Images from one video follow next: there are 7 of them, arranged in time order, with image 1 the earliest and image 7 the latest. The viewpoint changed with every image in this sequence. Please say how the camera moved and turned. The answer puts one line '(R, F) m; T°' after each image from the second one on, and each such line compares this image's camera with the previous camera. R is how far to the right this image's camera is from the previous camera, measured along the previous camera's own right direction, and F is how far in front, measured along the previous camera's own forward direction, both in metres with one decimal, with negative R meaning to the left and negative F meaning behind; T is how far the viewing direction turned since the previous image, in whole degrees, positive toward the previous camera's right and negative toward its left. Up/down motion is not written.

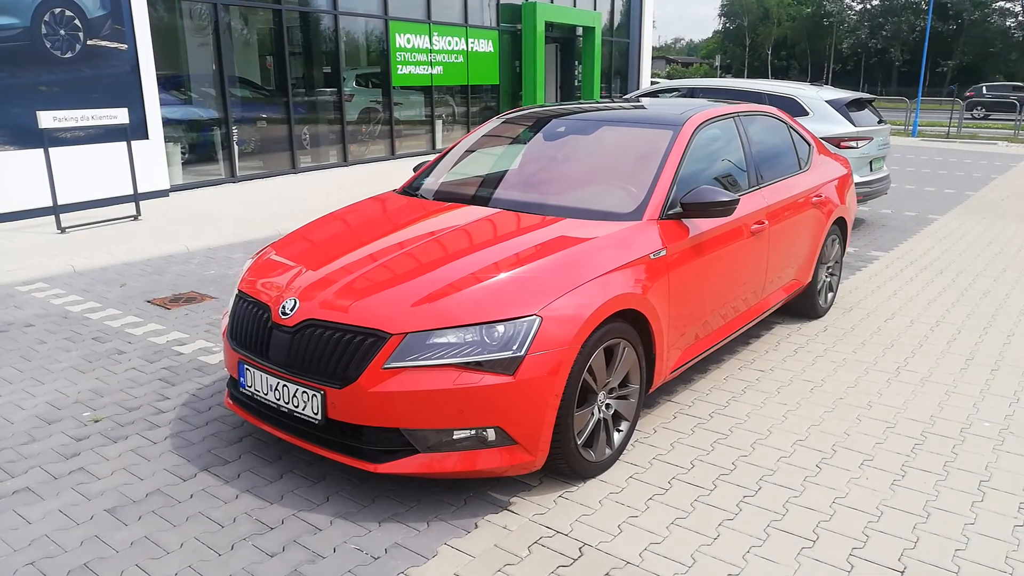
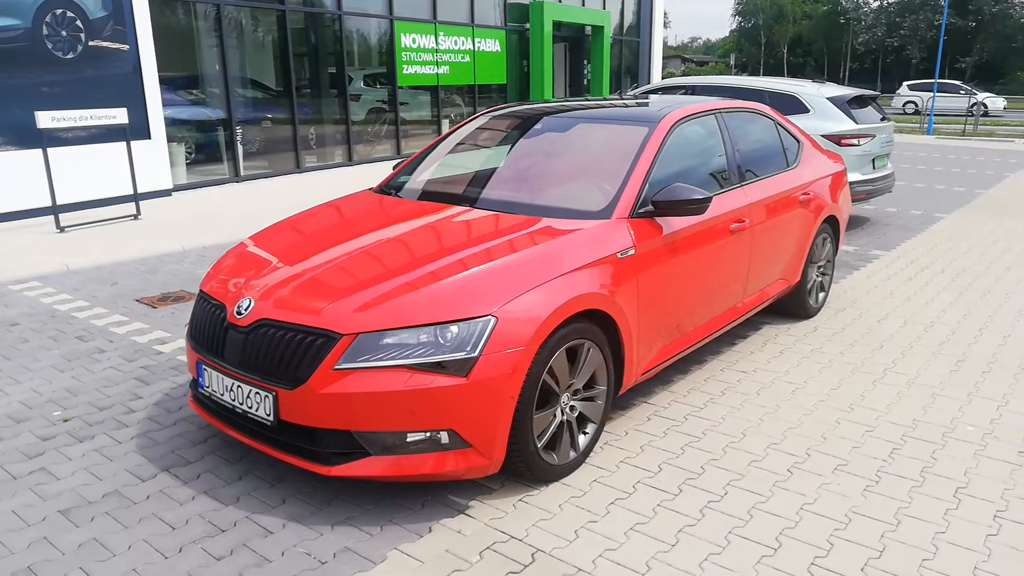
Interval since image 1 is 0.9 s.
(+0.2, +0.1) m; -1°
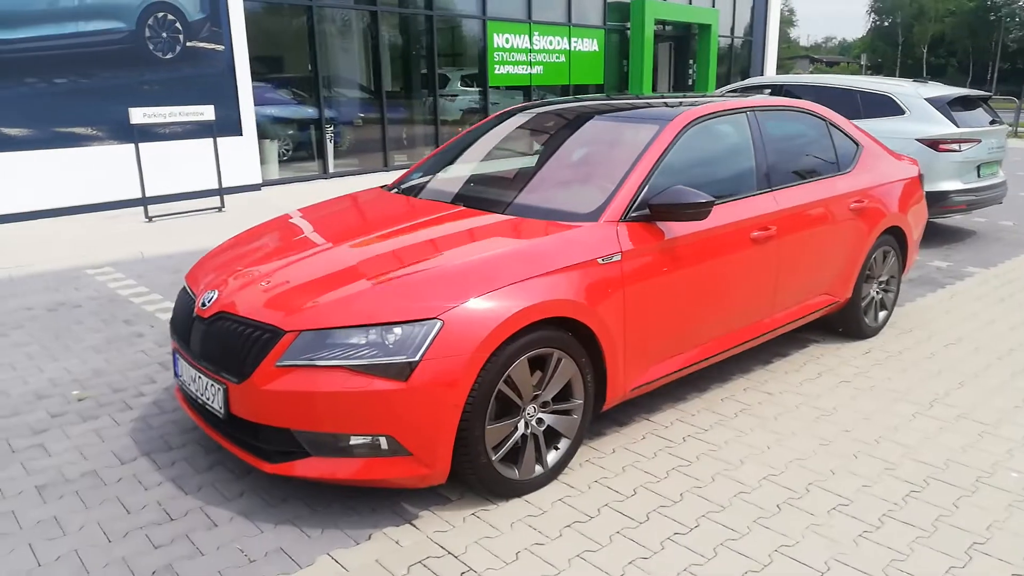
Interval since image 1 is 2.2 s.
(+0.6, +0.2) m; -9°
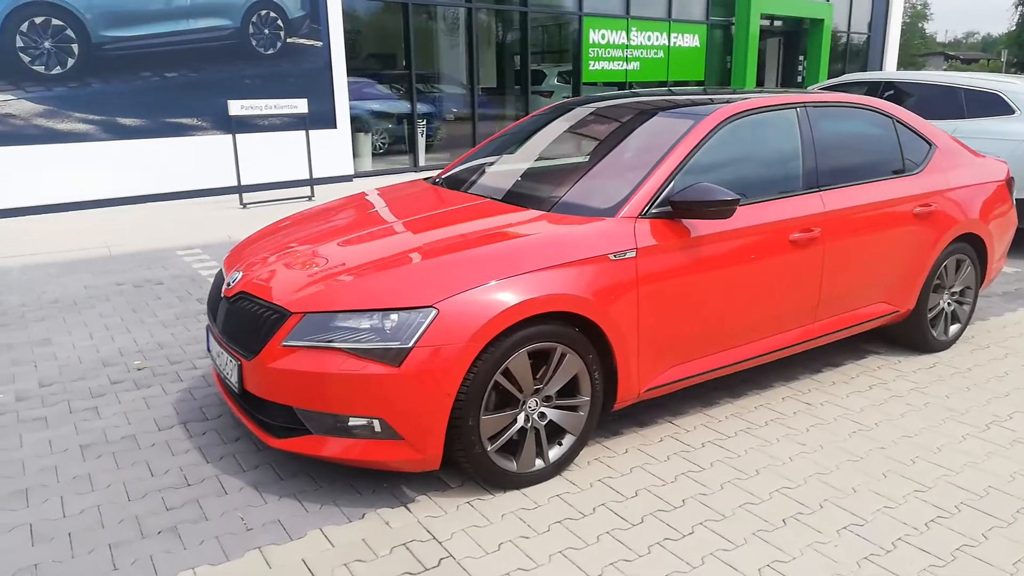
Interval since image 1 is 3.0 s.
(+0.4, 0.0) m; -8°
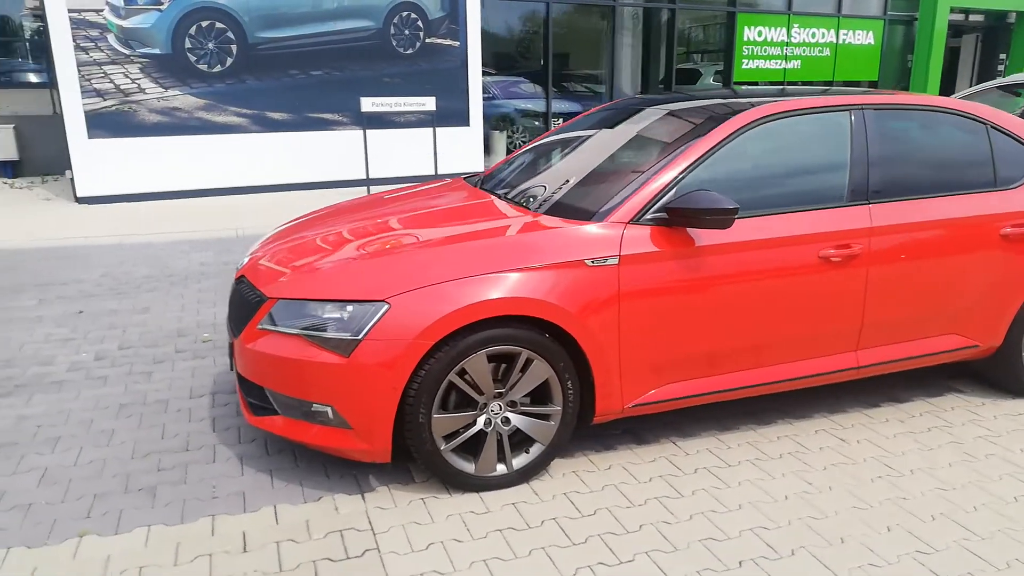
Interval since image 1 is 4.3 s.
(+0.8, +0.2) m; -13°
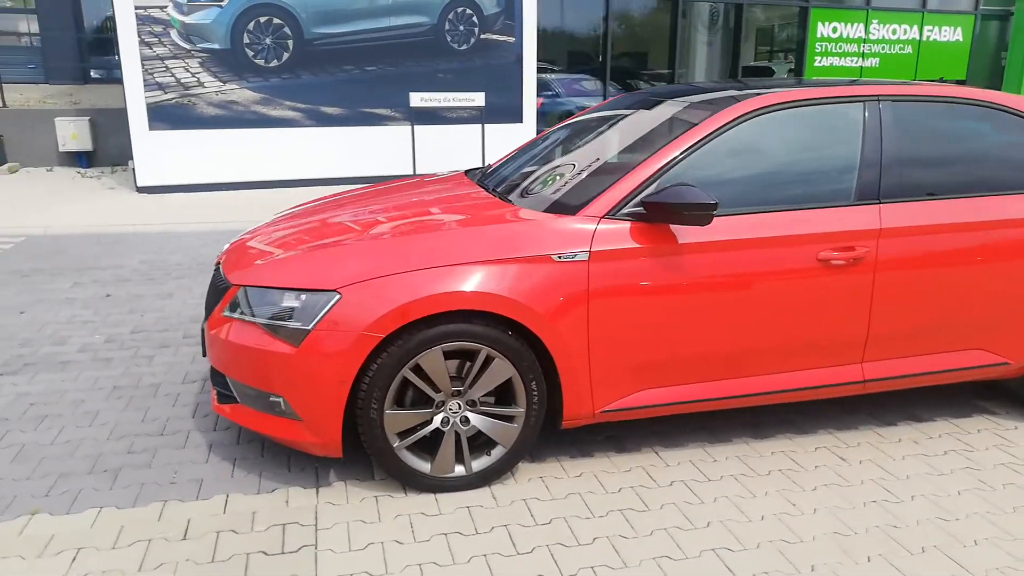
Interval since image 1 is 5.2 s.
(+0.4, +0.2) m; -6°
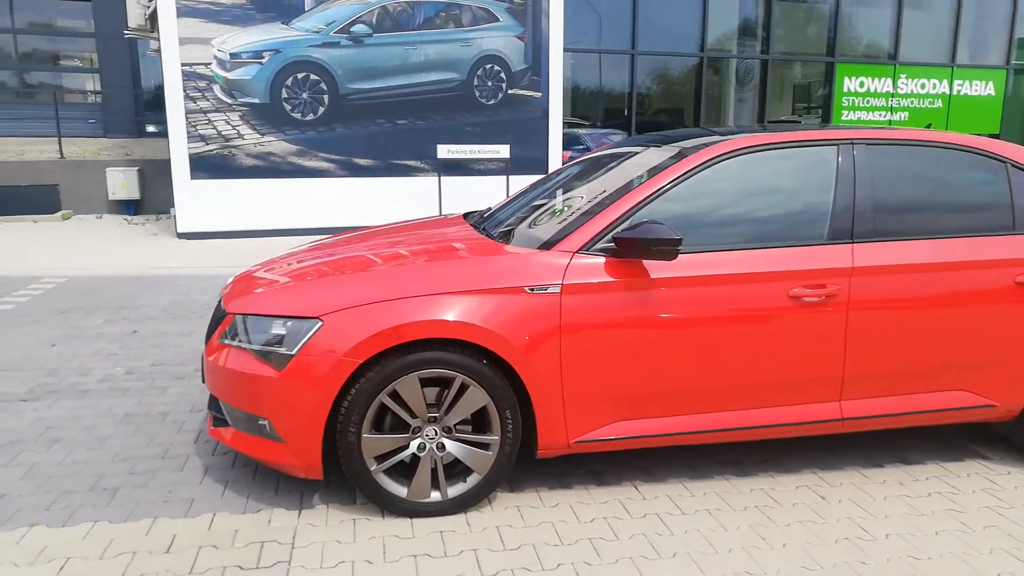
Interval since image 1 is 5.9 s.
(+0.3, -0.1) m; -3°
